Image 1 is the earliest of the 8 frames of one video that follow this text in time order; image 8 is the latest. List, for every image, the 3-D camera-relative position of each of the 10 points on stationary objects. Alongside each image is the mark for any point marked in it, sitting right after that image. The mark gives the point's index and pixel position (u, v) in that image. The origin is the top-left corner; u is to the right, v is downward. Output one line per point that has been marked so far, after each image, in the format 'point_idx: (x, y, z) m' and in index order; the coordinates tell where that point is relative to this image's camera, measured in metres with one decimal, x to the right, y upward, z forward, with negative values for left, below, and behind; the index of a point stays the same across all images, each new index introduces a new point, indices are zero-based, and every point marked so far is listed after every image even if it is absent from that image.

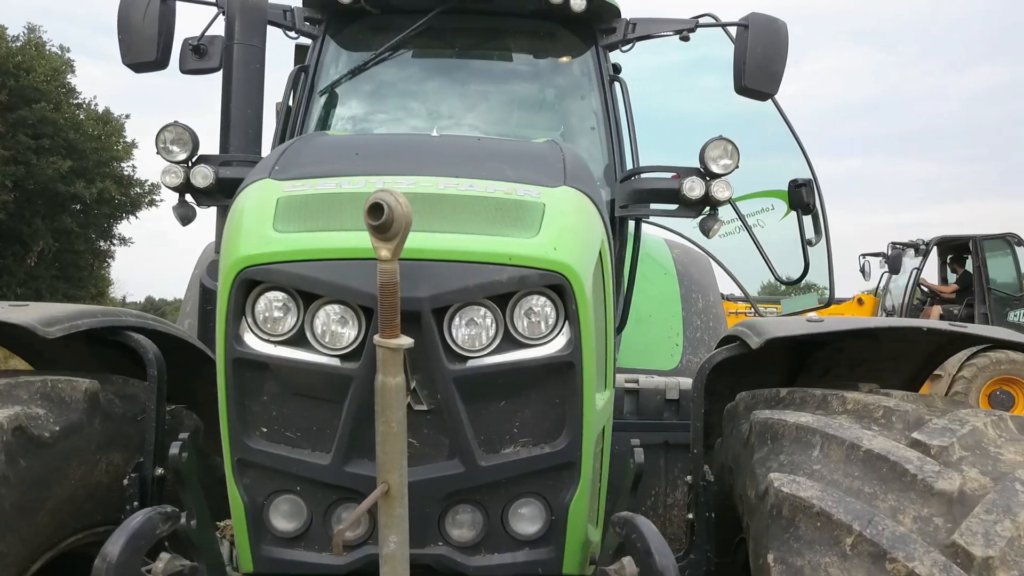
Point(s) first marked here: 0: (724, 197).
0: (+0.5, +0.2, +2.0) m
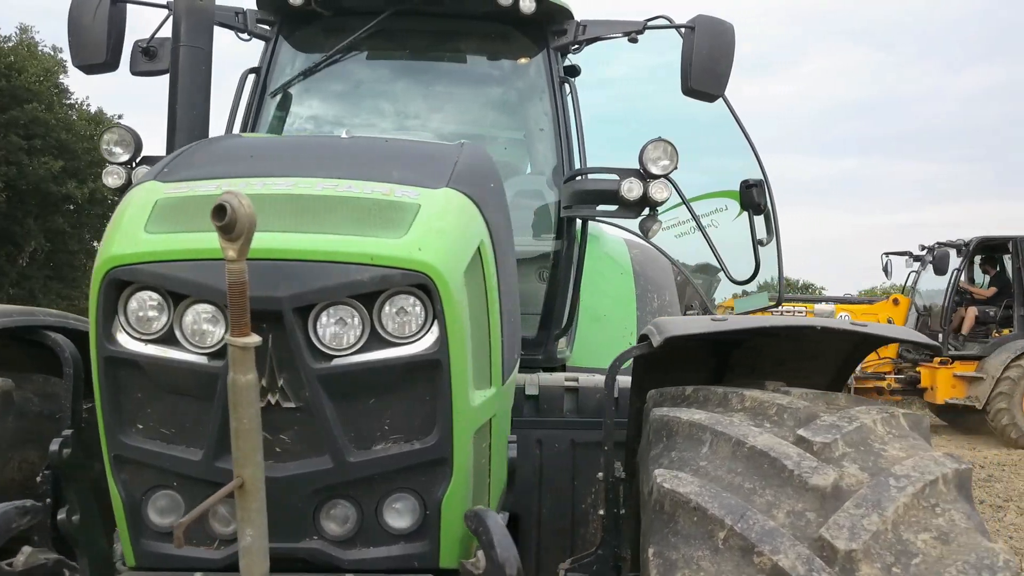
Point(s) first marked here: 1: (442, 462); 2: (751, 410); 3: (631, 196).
0: (+0.4, +0.2, +2.0) m
1: (-0.1, -0.2, +0.9) m
2: (+0.3, -0.2, +1.2) m
3: (+0.3, +0.2, +2.0) m
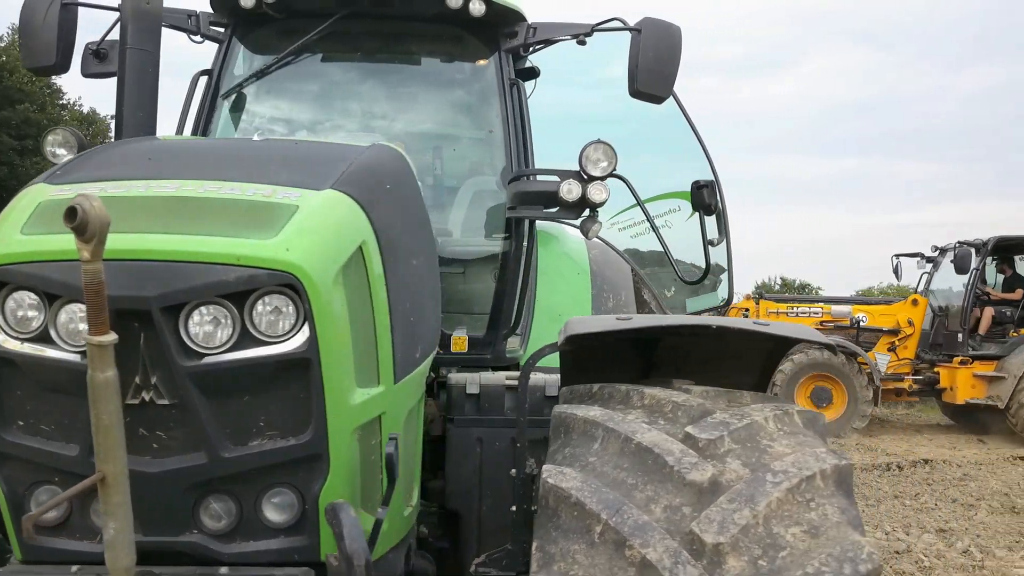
0: (+0.2, +0.2, +2.0) m
1: (-0.2, -0.2, +0.9) m
2: (+0.2, -0.2, +1.2) m
3: (+0.1, +0.2, +2.0) m
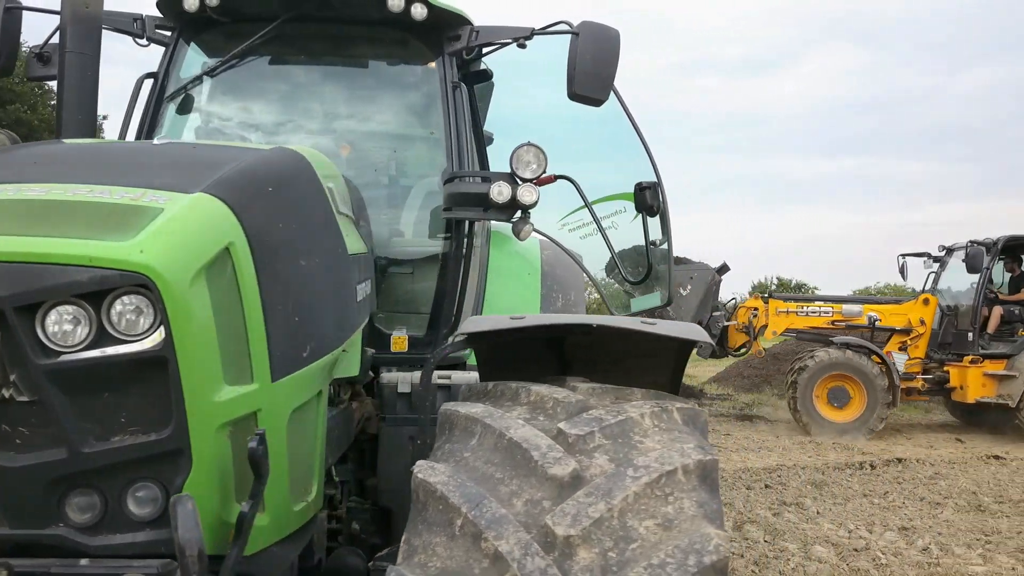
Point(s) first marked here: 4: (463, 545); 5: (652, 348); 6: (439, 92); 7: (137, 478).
0: (0.0, +0.2, +2.0) m
1: (-0.4, -0.2, +1.0) m
2: (0.0, -0.2, +1.2) m
3: (0.0, +0.2, +2.0) m
4: (-0.1, -0.3, +1.0) m
5: (+0.3, -0.1, +1.6) m
6: (-0.2, +0.6, +2.5) m
7: (-0.4, -0.2, +1.0) m
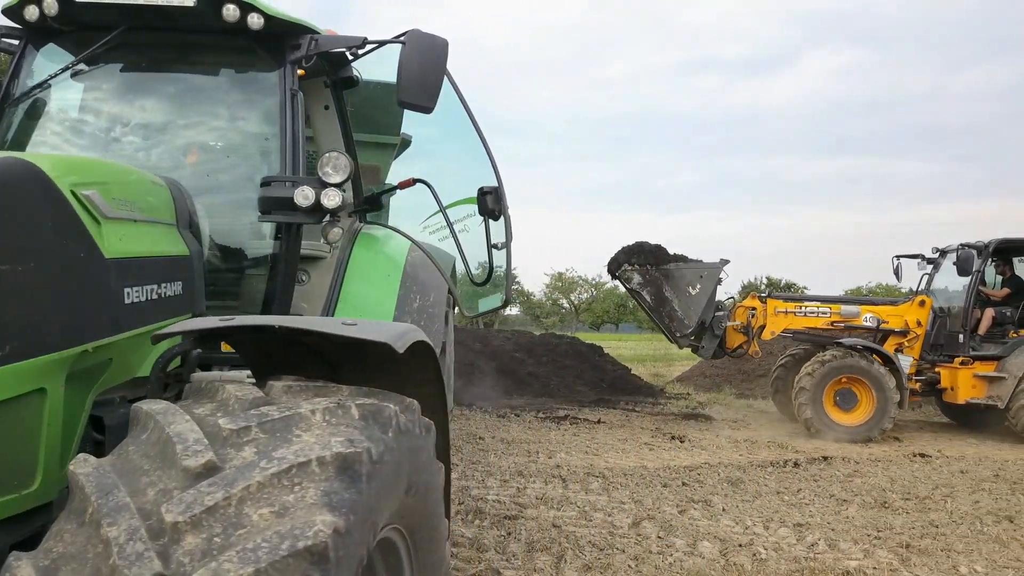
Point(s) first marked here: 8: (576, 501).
0: (-0.5, +0.2, +2.1) m
1: (-0.9, -0.2, +1.0) m
2: (-0.5, -0.2, +1.3) m
3: (-0.5, +0.2, +2.1) m
4: (-0.6, -0.3, +1.1) m
5: (-0.2, -0.1, +1.7) m
6: (-0.7, +0.6, +2.5) m
7: (-0.9, -0.2, +1.0) m
8: (+0.4, -1.2, +4.7) m
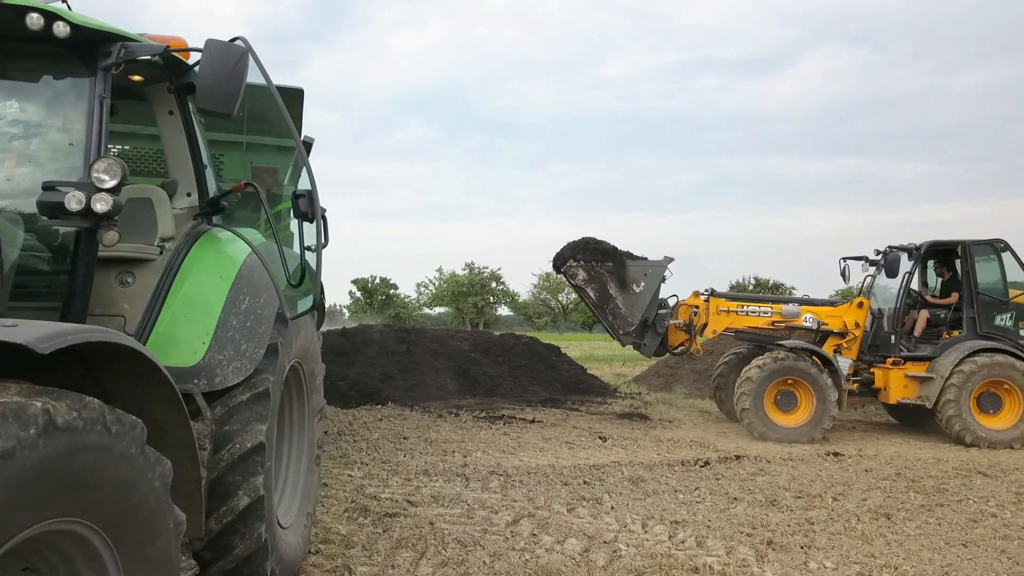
0: (-1.1, +0.2, +2.2) m
1: (-1.5, -0.2, +1.1) m
2: (-1.1, -0.2, +1.4) m
3: (-1.2, +0.2, +2.2) m
4: (-1.2, -0.3, +1.1) m
5: (-0.9, -0.1, +1.8) m
6: (-1.4, +0.6, +2.6) m
7: (-1.6, -0.2, +1.1) m
8: (-0.3, -1.2, +4.8) m
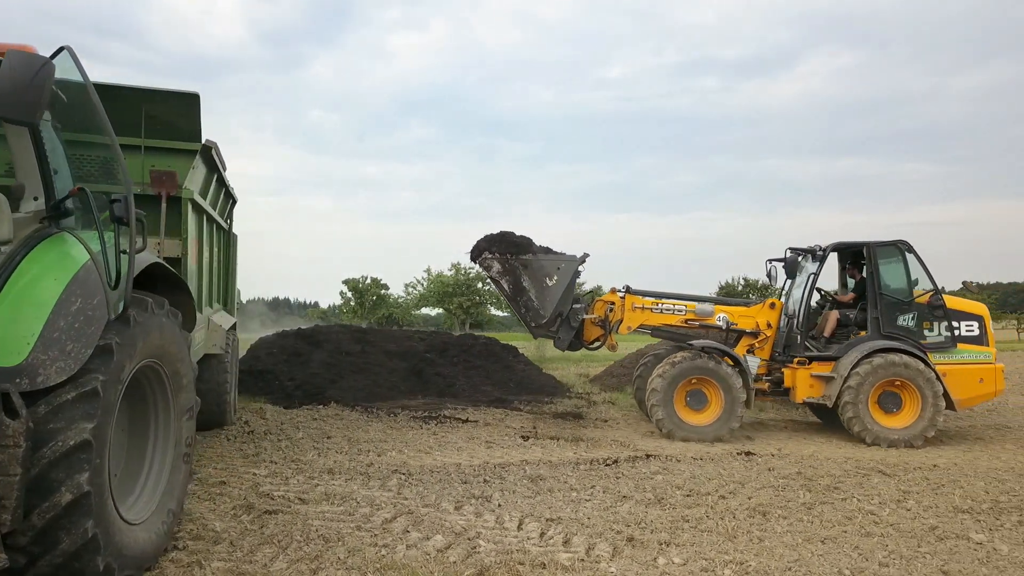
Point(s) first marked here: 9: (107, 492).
0: (-1.7, +0.2, +2.3) m
1: (-2.2, -0.2, +1.2) m
2: (-1.7, -0.2, +1.4) m
3: (-1.8, +0.2, +2.2) m
4: (-1.8, -0.3, +1.2) m
5: (-1.5, -0.1, +1.8) m
6: (-2.0, +0.6, +2.7) m
7: (-2.2, -0.2, +1.2) m
8: (-0.9, -1.3, +4.9) m
9: (-1.5, -0.8, +3.1) m
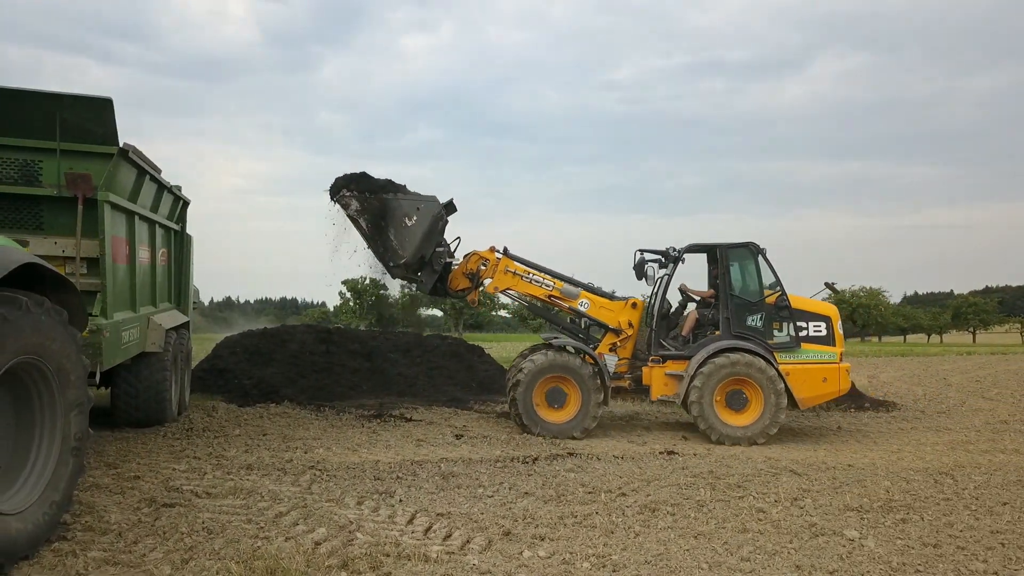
0: (-2.3, +0.2, +2.4) m
1: (-2.8, -0.2, +1.3) m
2: (-2.4, -0.2, +1.6) m
3: (-2.4, +0.2, +2.4) m
4: (-2.4, -0.3, +1.3) m
5: (-2.1, -0.1, +2.0) m
6: (-2.6, +0.6, +2.8) m
7: (-2.8, -0.2, +1.3) m
8: (-1.5, -1.3, +5.0) m
9: (-2.2, -0.8, +3.2) m
